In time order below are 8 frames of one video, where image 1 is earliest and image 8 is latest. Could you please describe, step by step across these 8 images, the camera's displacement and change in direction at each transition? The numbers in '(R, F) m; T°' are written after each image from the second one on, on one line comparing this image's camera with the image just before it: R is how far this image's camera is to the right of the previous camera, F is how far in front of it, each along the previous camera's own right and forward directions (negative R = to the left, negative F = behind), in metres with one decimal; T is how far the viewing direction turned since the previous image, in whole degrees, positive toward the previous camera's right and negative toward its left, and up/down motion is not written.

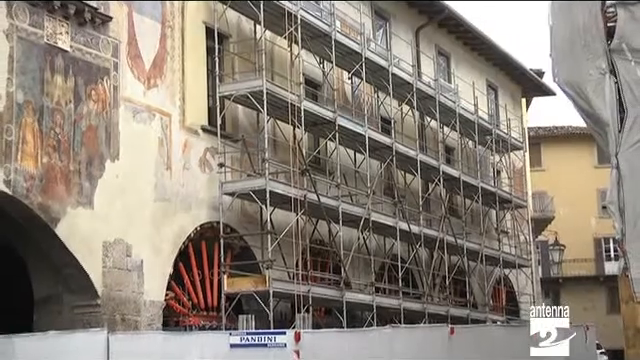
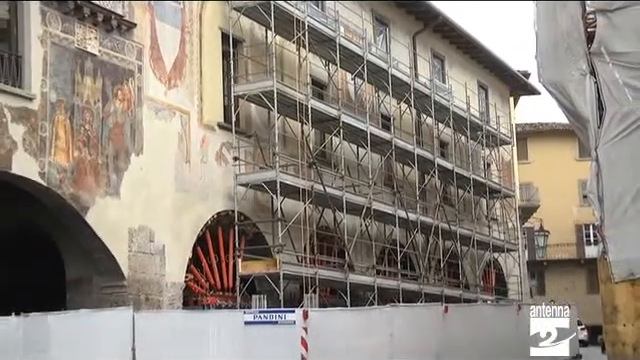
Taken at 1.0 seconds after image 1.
(0.0, -1.1) m; 0°
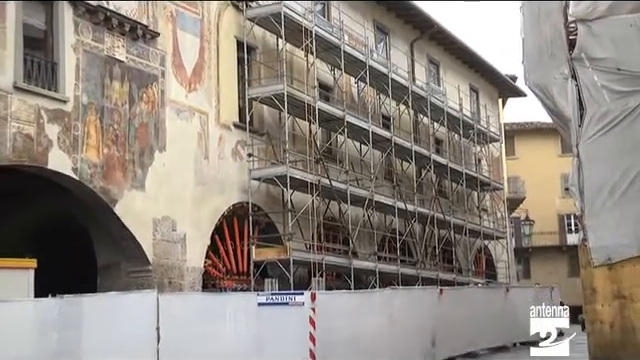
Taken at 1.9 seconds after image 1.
(0.0, -1.3) m; -1°
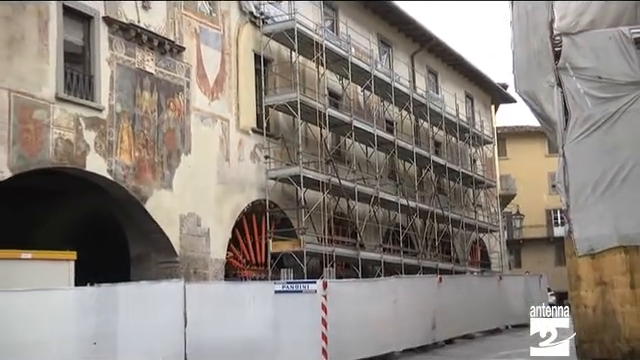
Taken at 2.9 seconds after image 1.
(0.0, -1.5) m; -1°
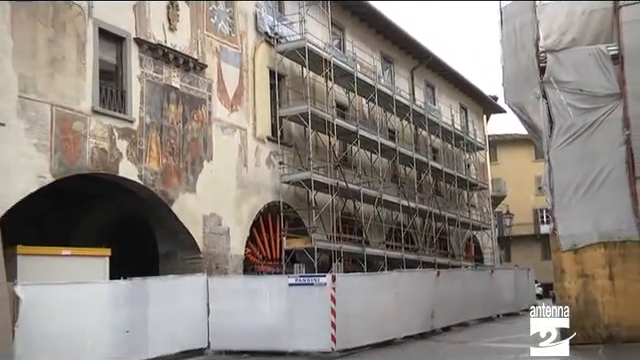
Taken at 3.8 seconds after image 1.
(0.0, -1.7) m; -1°
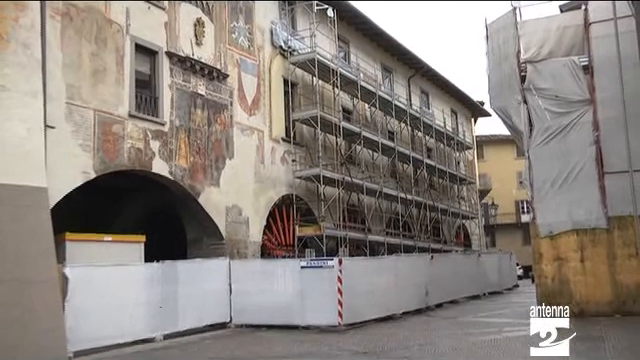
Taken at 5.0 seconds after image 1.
(+0.1, -2.4) m; -1°
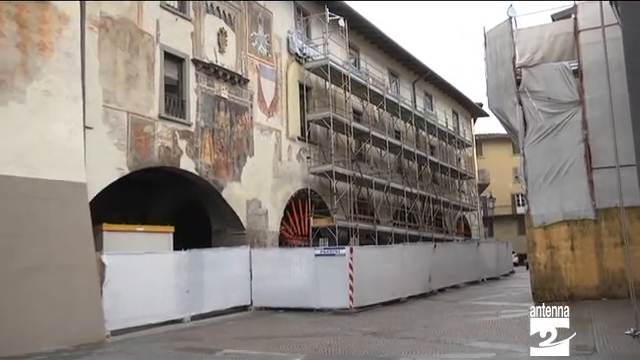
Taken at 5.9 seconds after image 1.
(+0.2, -1.8) m; -1°
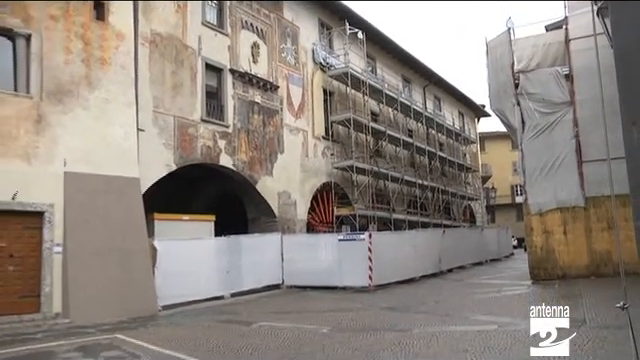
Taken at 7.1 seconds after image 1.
(+0.3, -2.9) m; -2°
